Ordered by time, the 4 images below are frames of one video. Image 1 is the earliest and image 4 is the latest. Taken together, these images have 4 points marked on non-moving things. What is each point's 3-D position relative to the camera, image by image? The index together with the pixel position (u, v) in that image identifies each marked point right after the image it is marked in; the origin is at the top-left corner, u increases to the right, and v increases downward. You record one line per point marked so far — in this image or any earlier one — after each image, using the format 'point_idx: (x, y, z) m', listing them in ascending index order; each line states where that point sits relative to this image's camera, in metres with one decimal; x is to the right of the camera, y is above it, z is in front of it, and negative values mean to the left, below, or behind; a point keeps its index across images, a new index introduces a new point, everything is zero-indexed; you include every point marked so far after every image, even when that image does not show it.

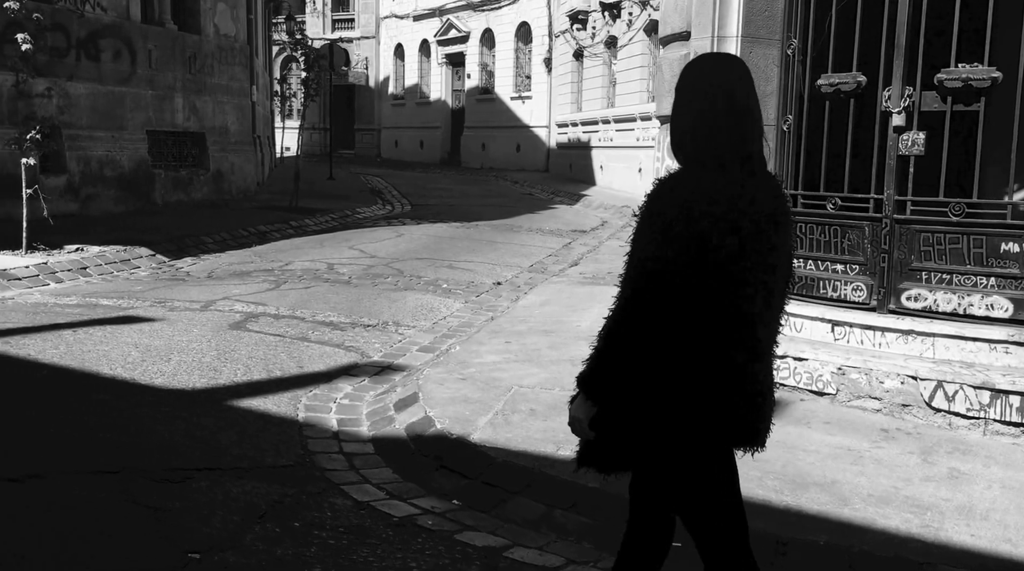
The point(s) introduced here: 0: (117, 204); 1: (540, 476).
0: (-6.3, +1.3, +14.8) m
1: (+0.1, -1.0, +4.8) m
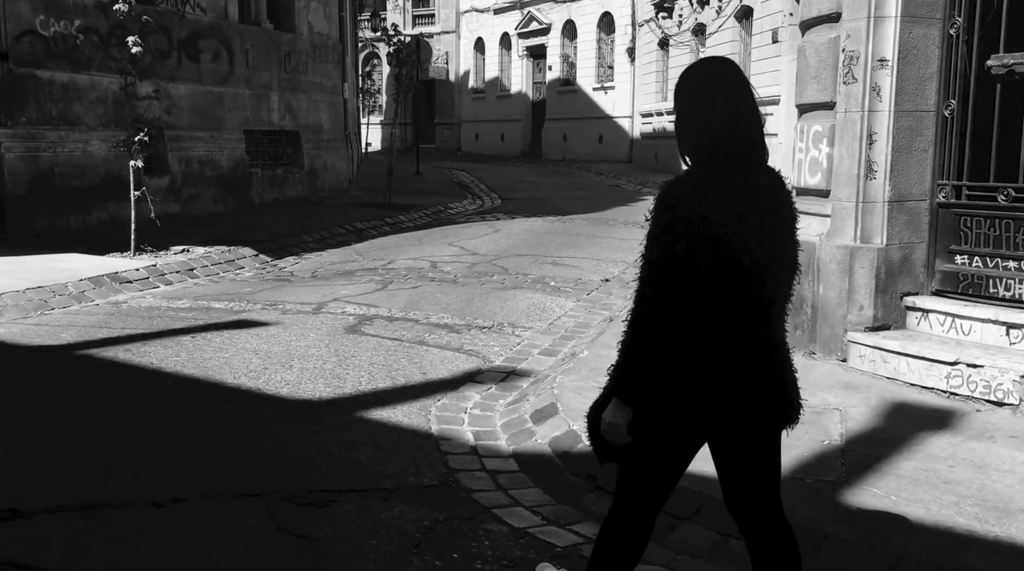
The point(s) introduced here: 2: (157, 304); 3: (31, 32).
0: (-4.7, +1.3, +14.9) m
1: (+0.9, -1.0, +4.3) m
2: (-3.4, -0.2, +8.8) m
3: (-6.0, +3.2, +11.7) m
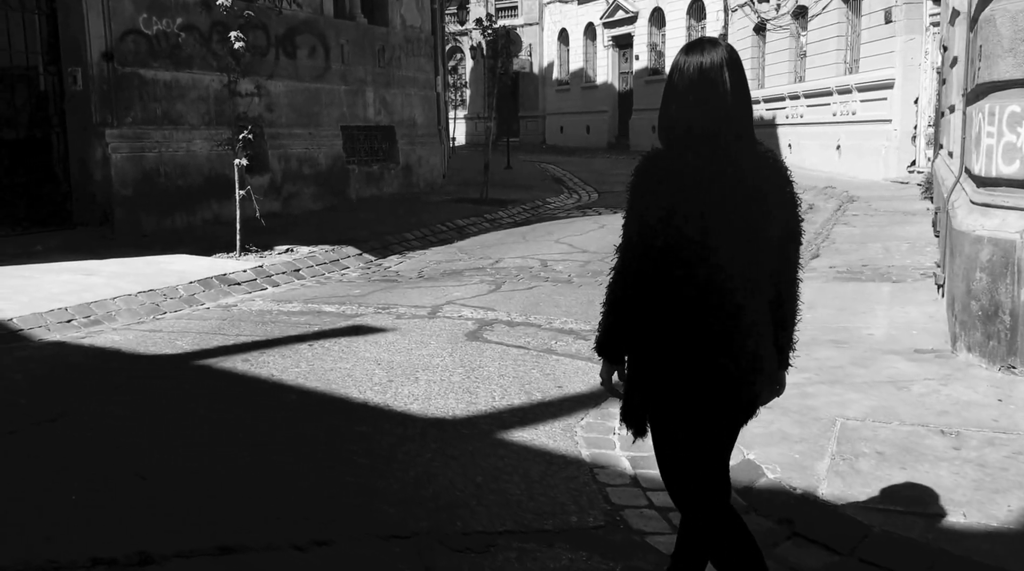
0: (-3.1, +1.3, +14.6) m
1: (+1.7, -1.0, +3.6) m
2: (-2.3, -0.2, +8.5) m
3: (-4.7, +3.1, +11.5) m
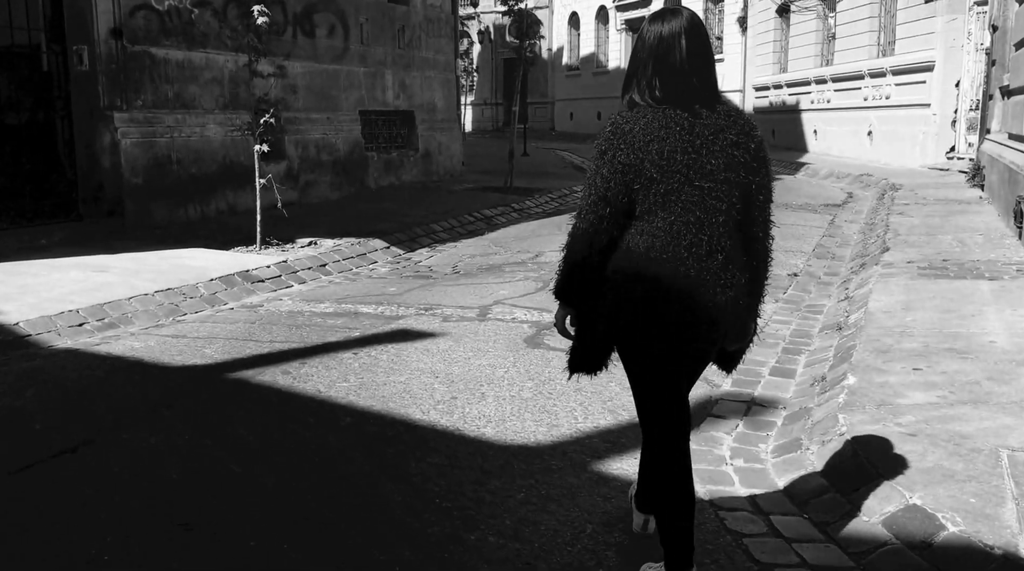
0: (-2.7, +1.4, +13.8) m
1: (+2.1, -1.1, +2.9) m
2: (-1.8, -0.2, +7.7) m
3: (-4.2, +3.2, +10.7) m
